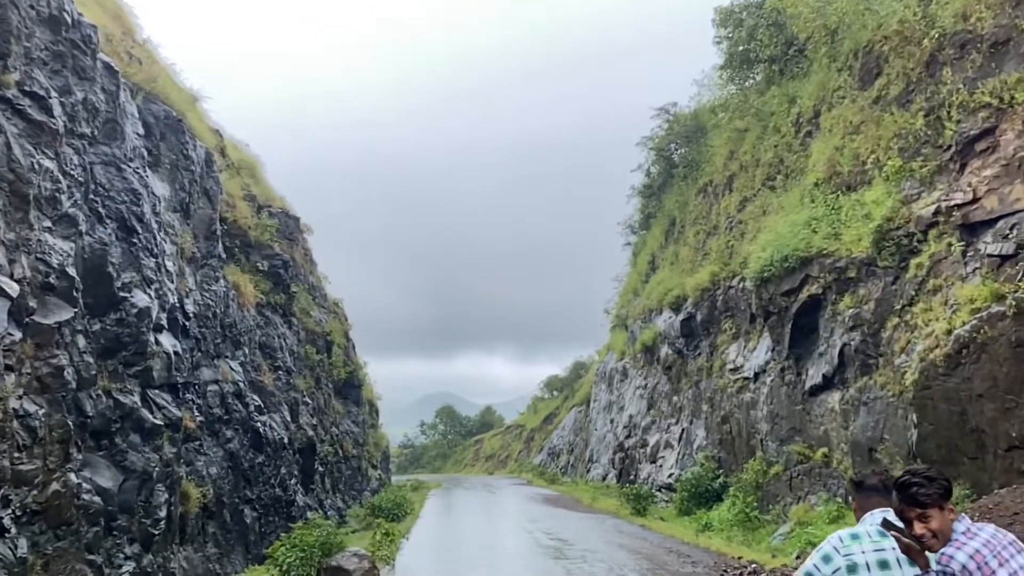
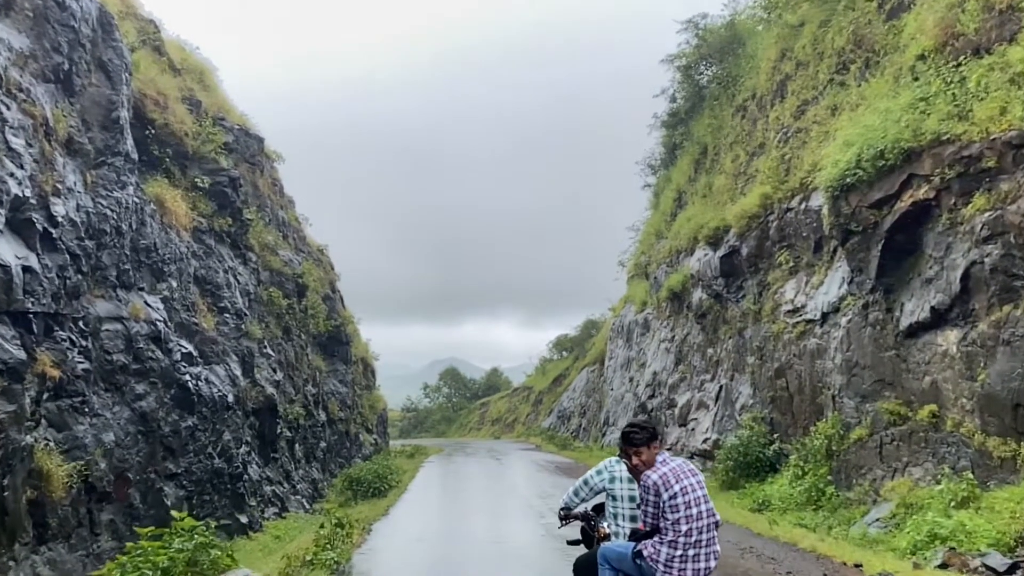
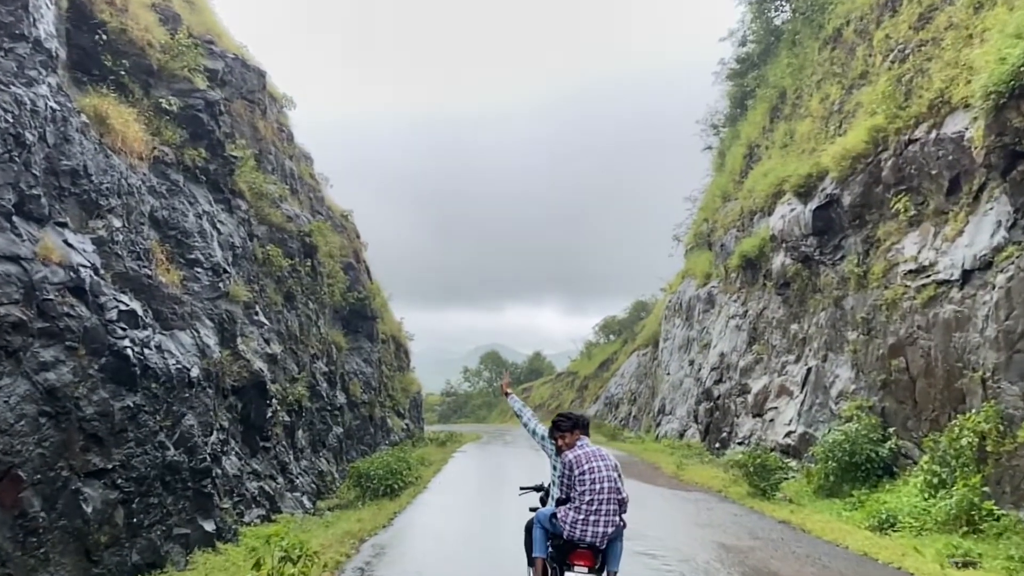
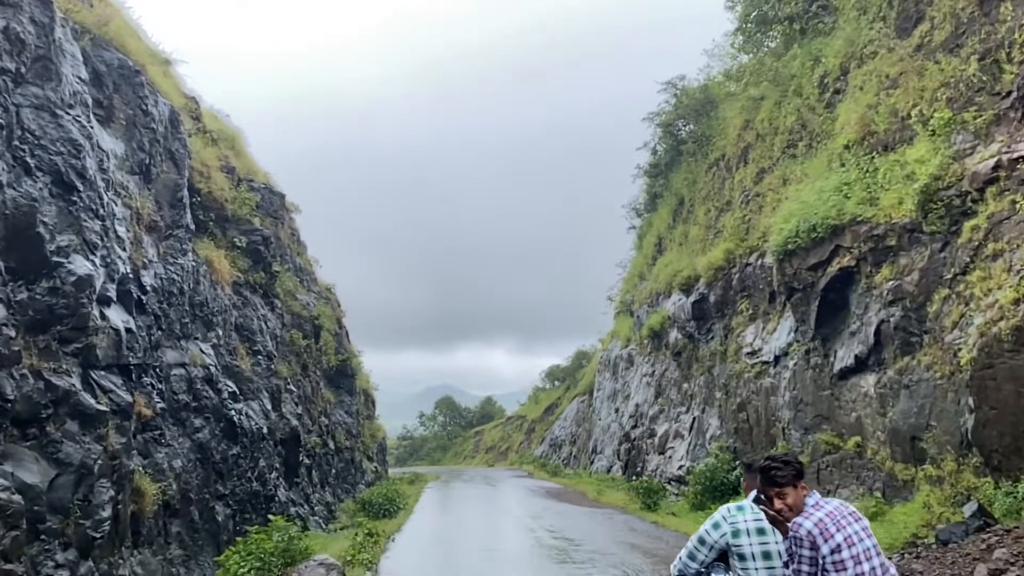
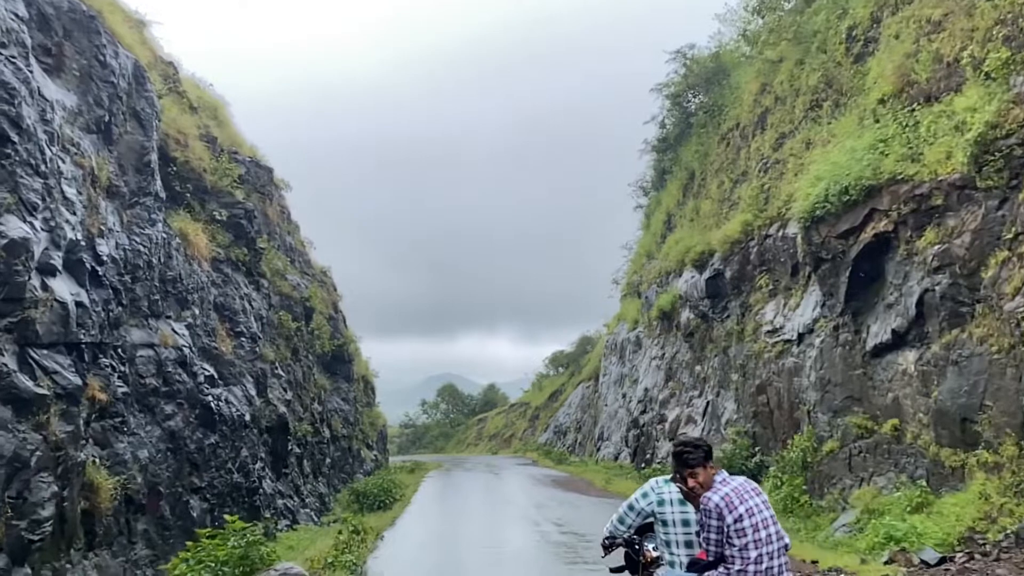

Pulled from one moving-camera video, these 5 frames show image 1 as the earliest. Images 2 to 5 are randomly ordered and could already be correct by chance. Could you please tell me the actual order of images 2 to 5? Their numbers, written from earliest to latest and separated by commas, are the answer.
4, 5, 2, 3
